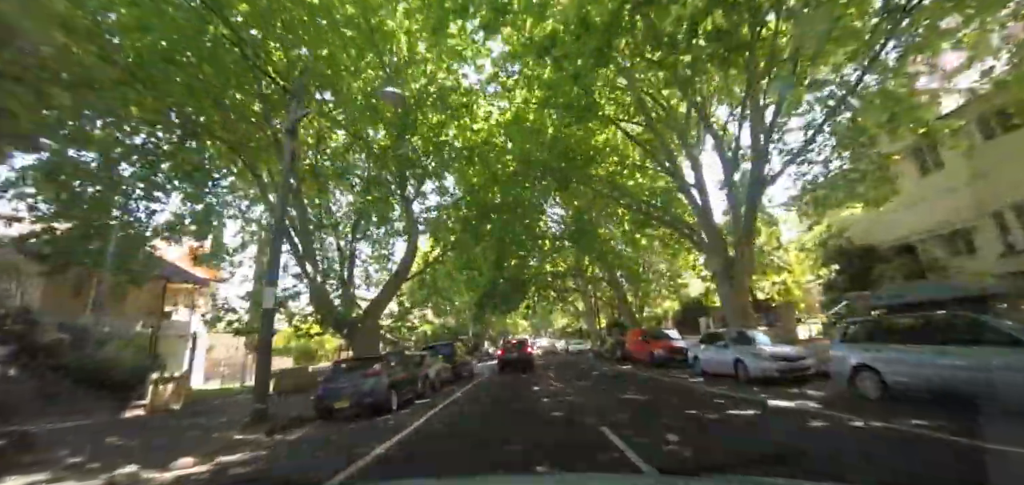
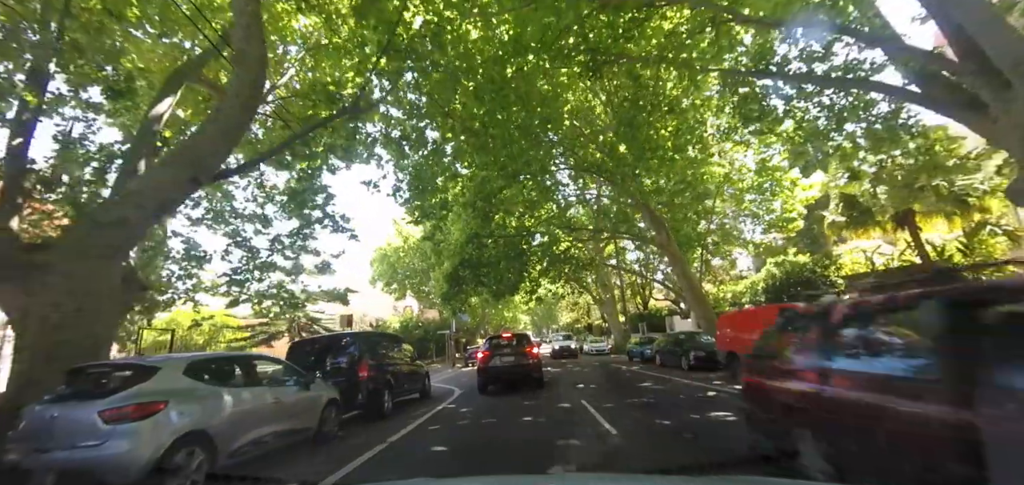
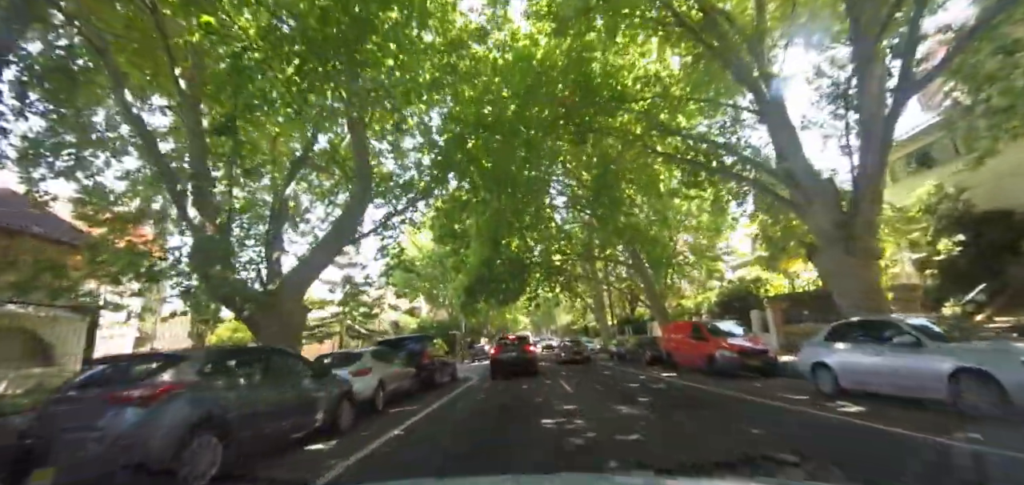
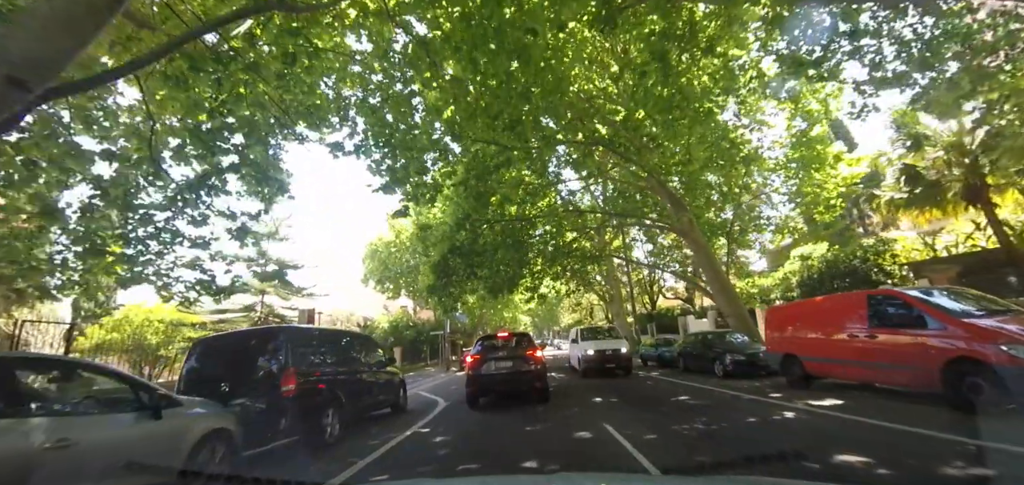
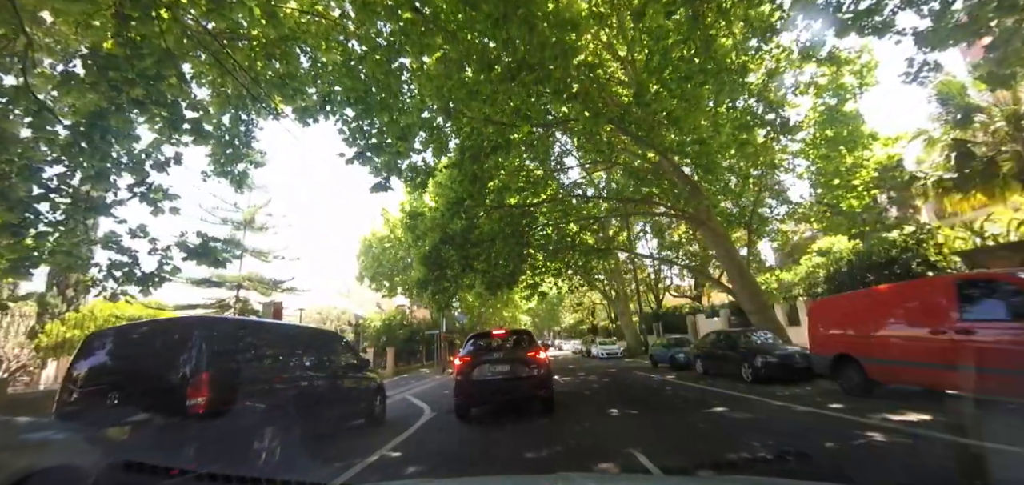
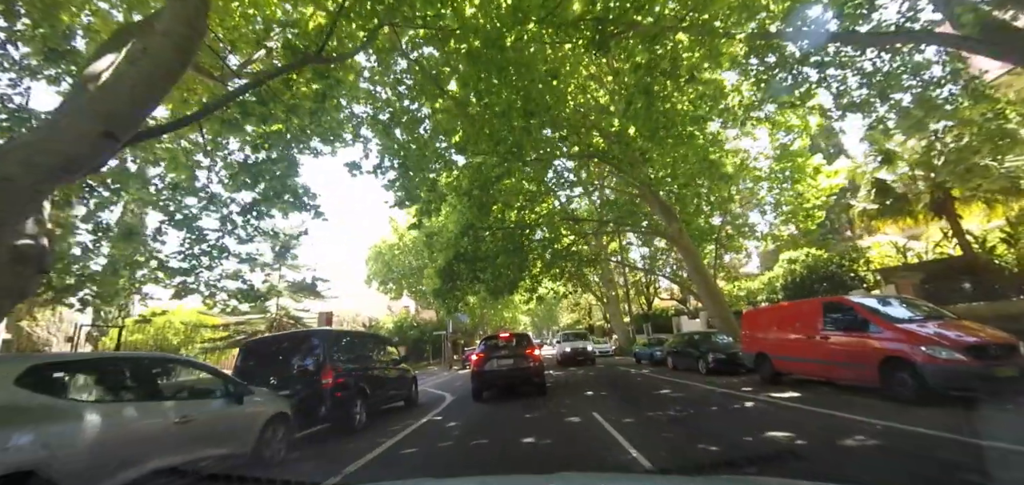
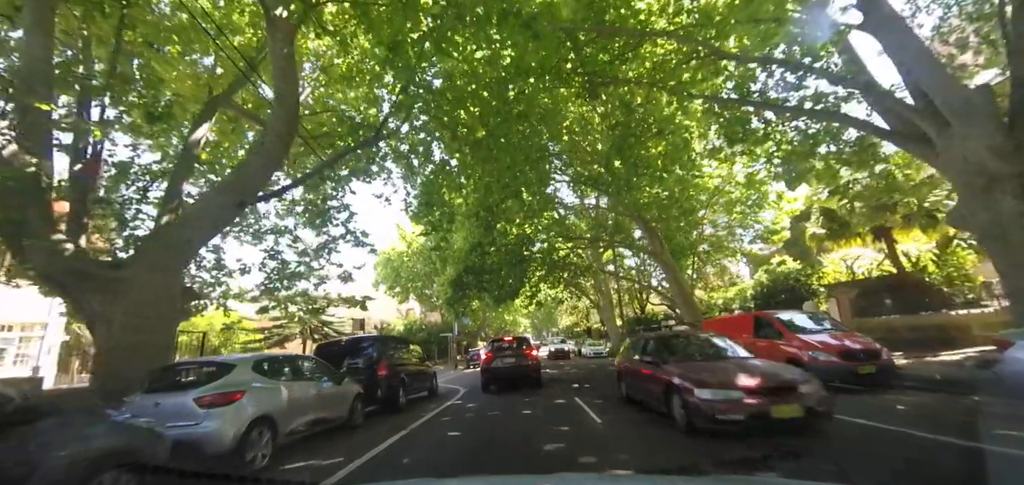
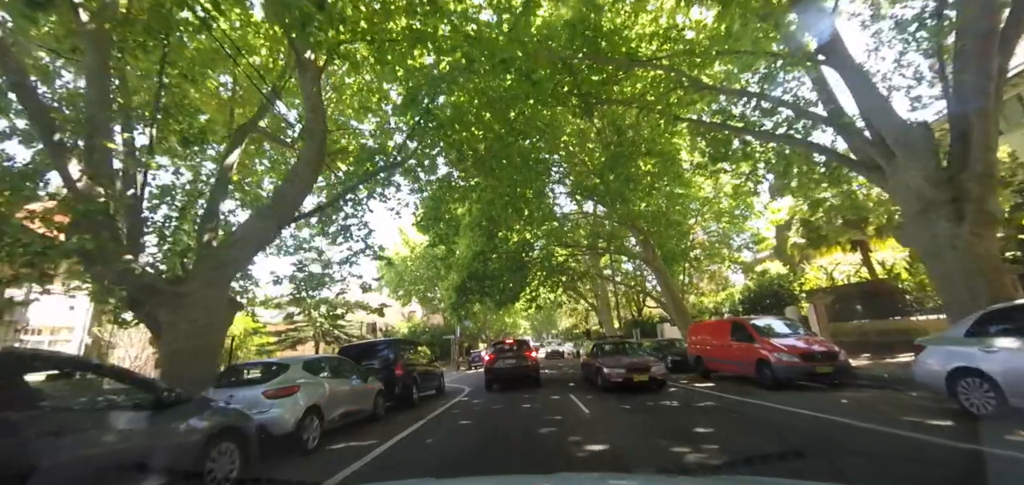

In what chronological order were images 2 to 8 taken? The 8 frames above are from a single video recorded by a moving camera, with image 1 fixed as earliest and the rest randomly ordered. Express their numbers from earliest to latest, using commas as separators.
3, 8, 7, 2, 6, 4, 5
